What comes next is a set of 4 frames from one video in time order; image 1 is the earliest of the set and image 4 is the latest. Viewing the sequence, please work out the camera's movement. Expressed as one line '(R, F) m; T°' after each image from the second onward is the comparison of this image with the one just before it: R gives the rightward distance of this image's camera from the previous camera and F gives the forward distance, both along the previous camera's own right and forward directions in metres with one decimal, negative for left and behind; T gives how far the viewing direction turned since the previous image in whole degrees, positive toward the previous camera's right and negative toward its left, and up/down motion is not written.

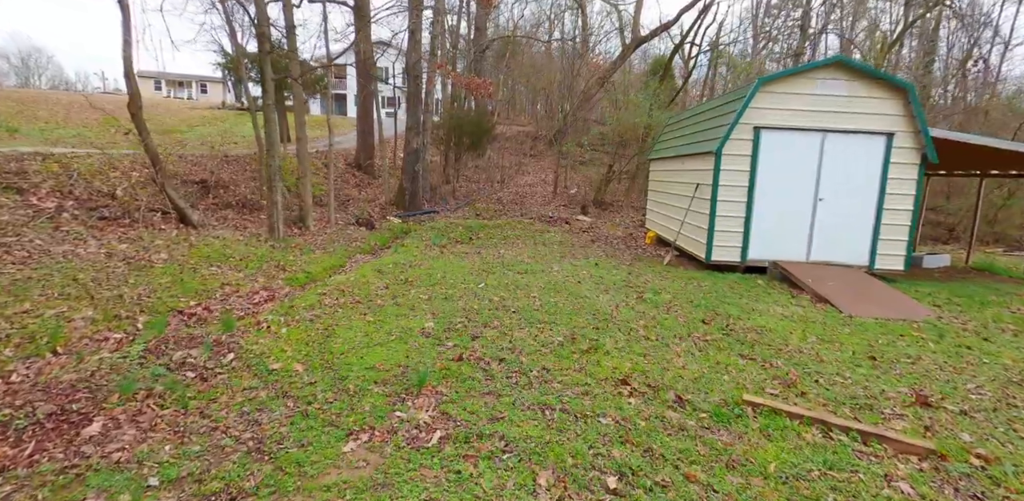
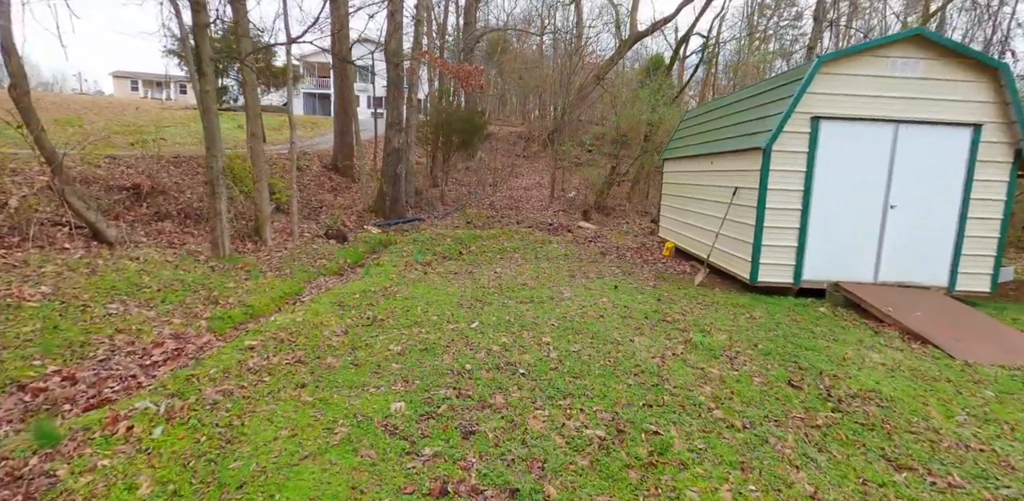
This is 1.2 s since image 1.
(-0.1, +1.7) m; +1°
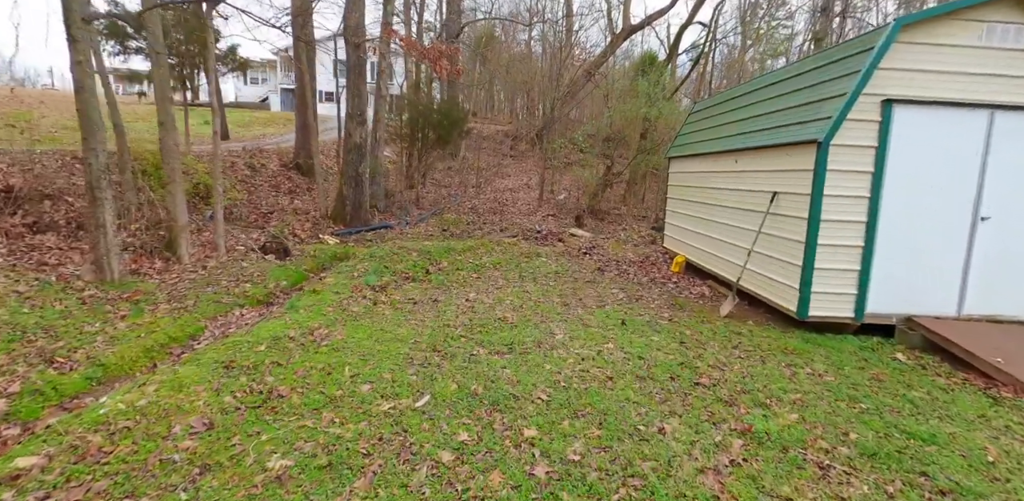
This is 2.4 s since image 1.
(+0.2, +1.8) m; +1°
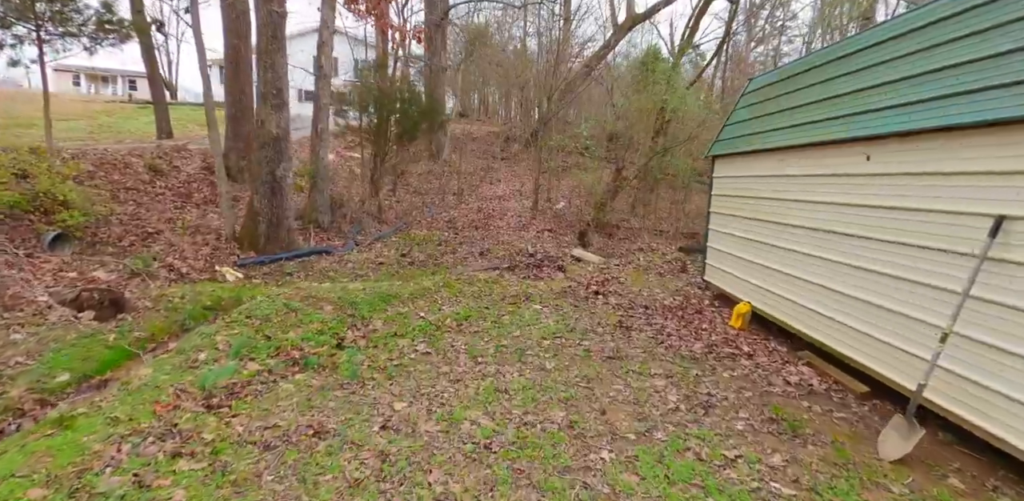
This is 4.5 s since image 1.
(+0.2, +3.1) m; 0°
